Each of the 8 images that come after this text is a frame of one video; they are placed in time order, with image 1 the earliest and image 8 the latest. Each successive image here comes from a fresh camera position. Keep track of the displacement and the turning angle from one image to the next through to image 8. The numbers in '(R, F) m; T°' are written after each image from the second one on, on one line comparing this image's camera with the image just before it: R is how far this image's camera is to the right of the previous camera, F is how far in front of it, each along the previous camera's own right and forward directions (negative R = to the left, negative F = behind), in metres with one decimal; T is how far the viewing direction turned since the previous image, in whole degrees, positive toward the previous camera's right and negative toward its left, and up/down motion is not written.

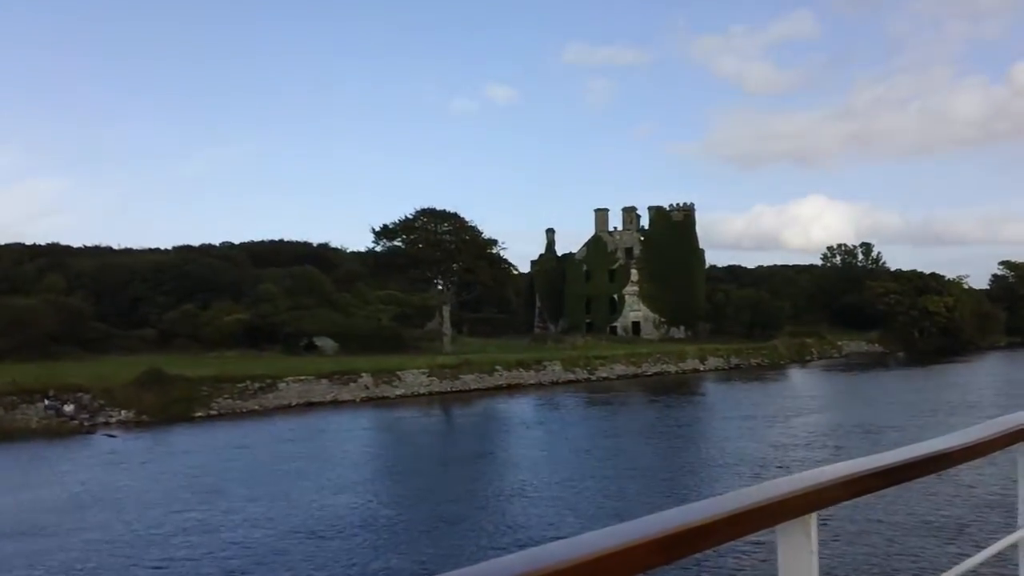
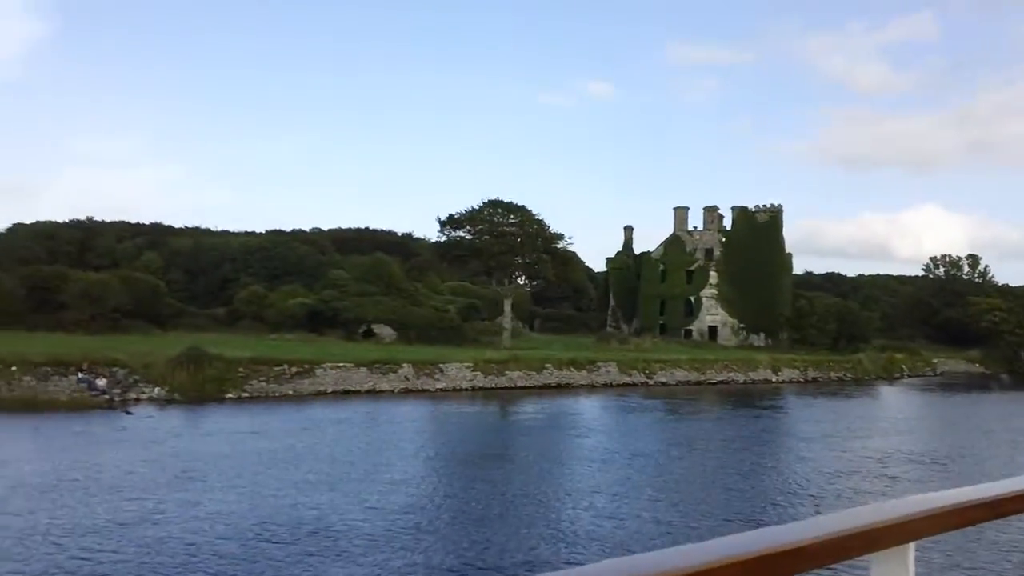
(+1.9, +1.3) m; -6°
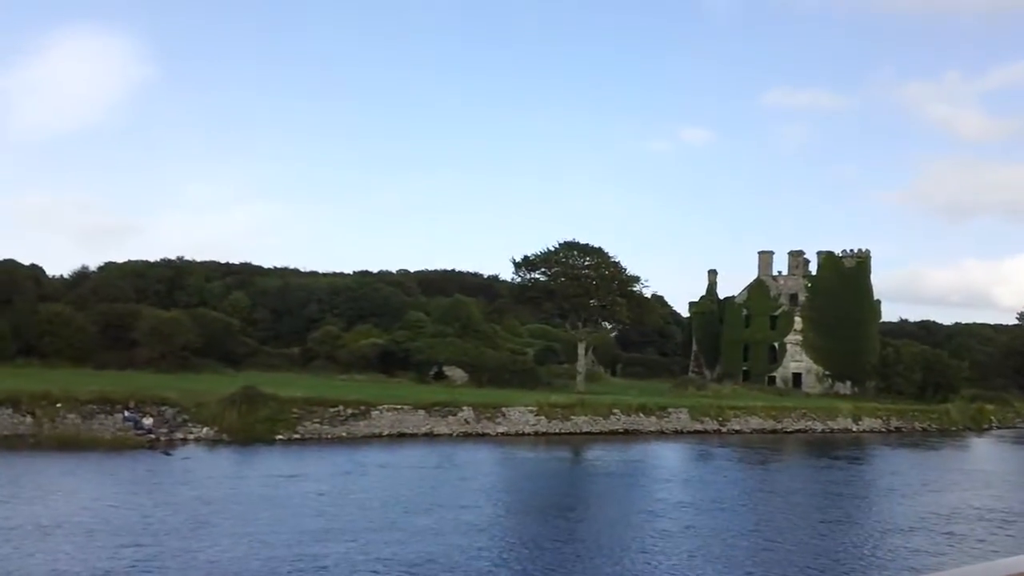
(+1.1, +1.2) m; -5°
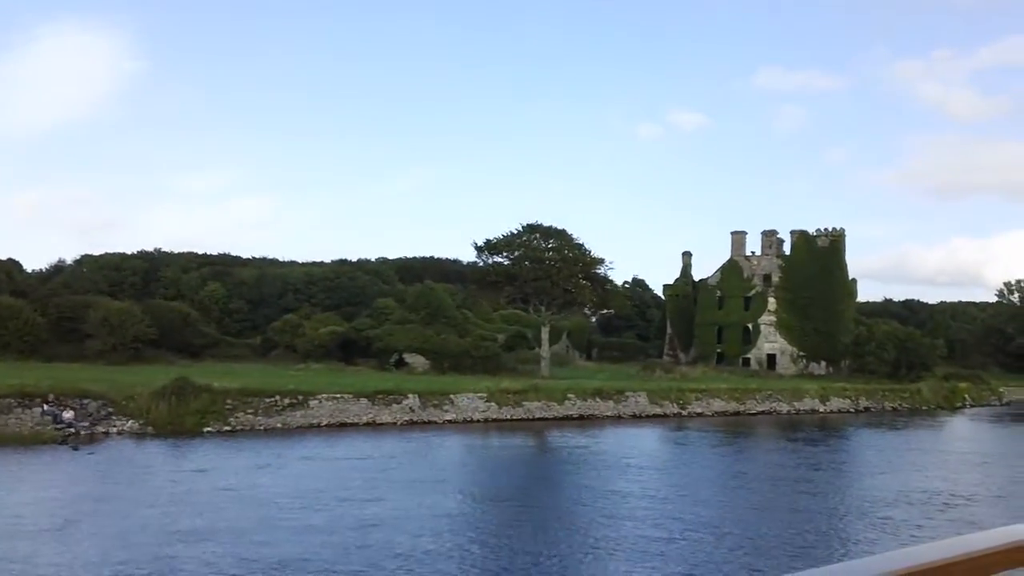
(+1.9, +1.3) m; +1°
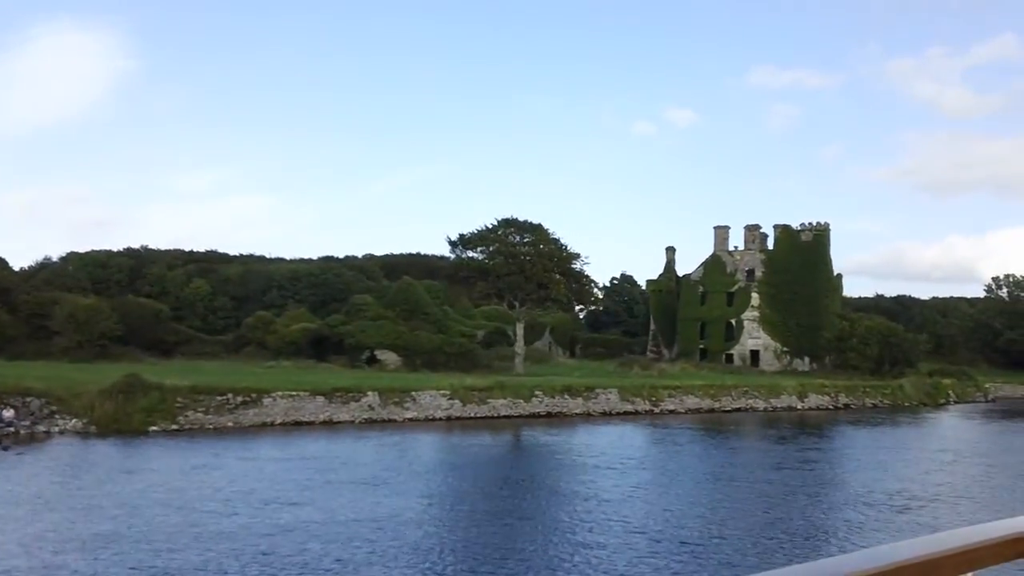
(+1.4, +1.0) m; 0°
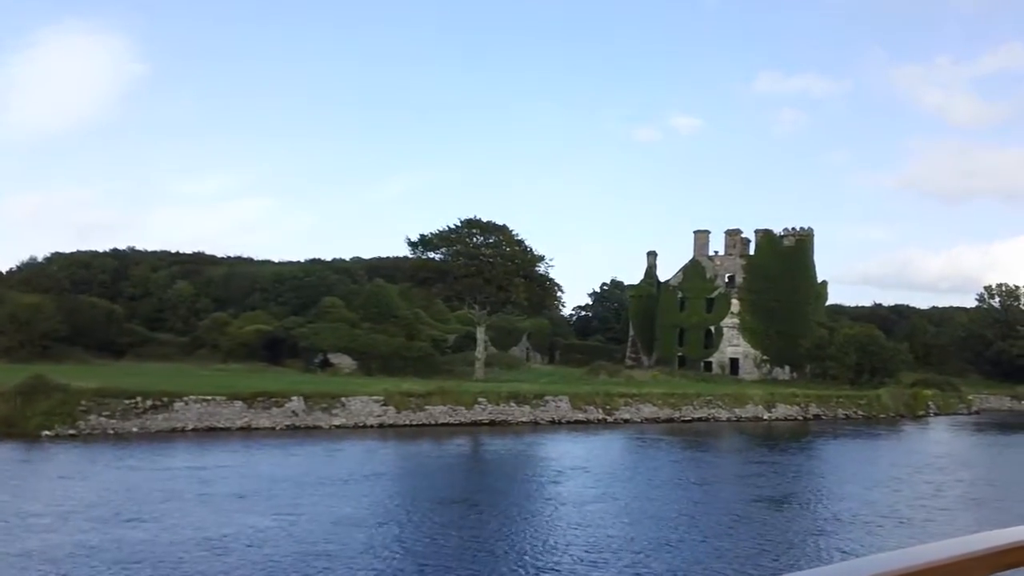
(+2.6, +2.1) m; 0°
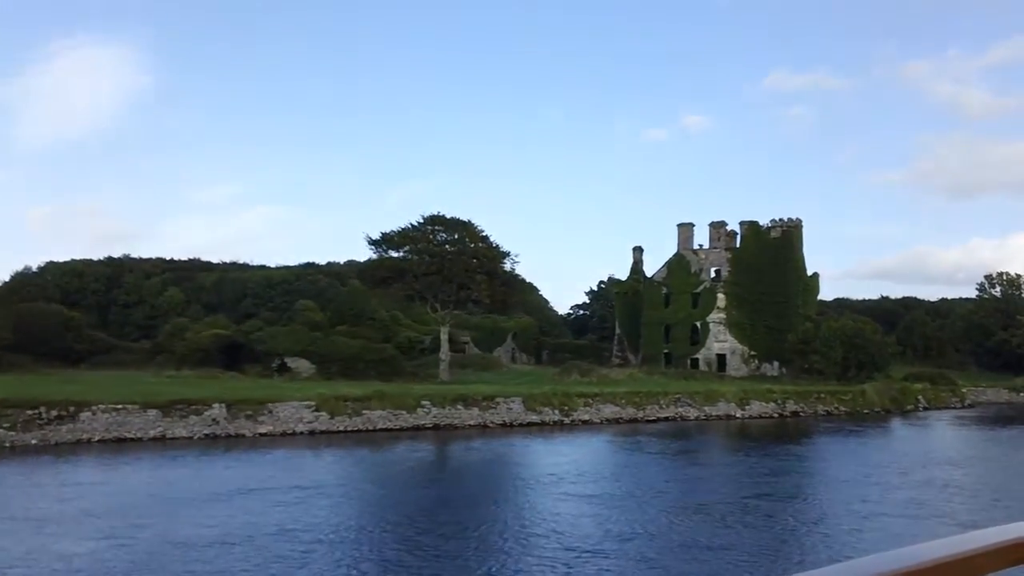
(+2.8, +2.2) m; -1°
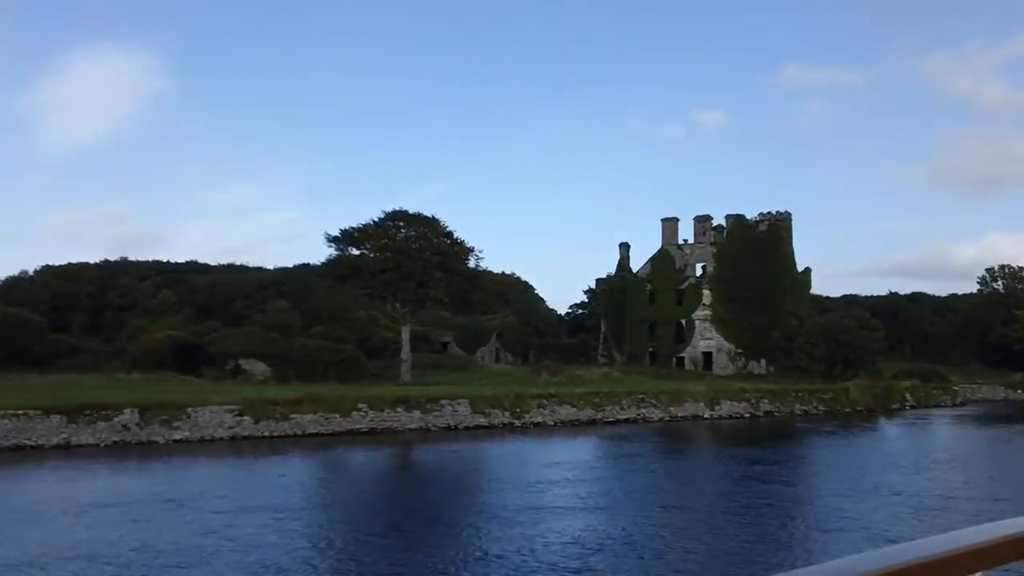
(+2.9, +2.1) m; -1°
